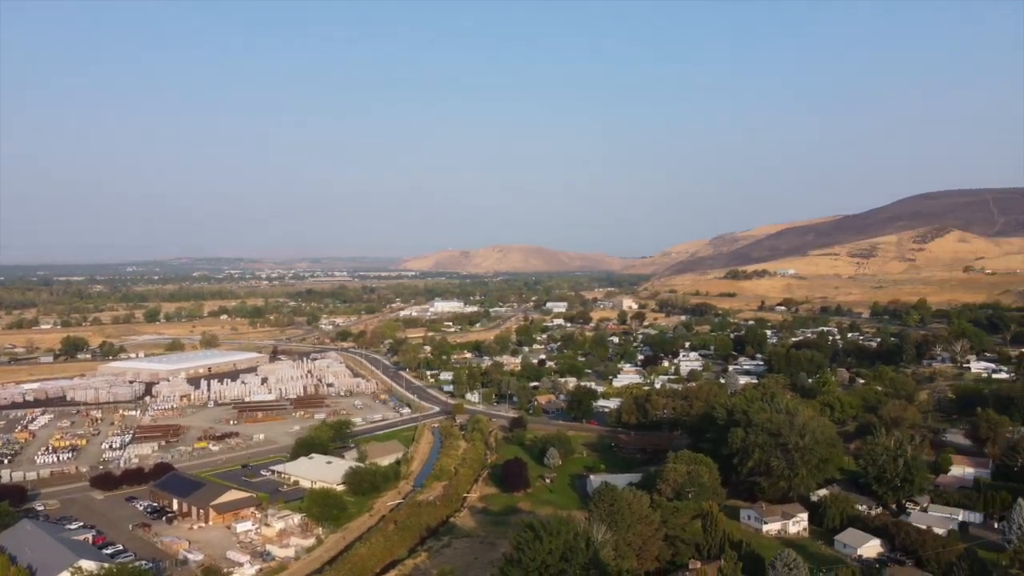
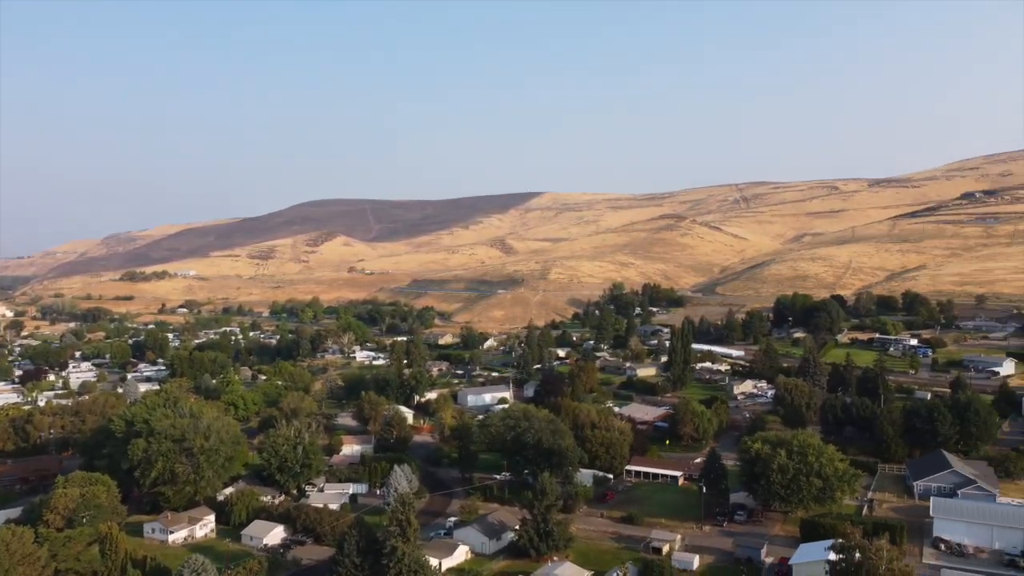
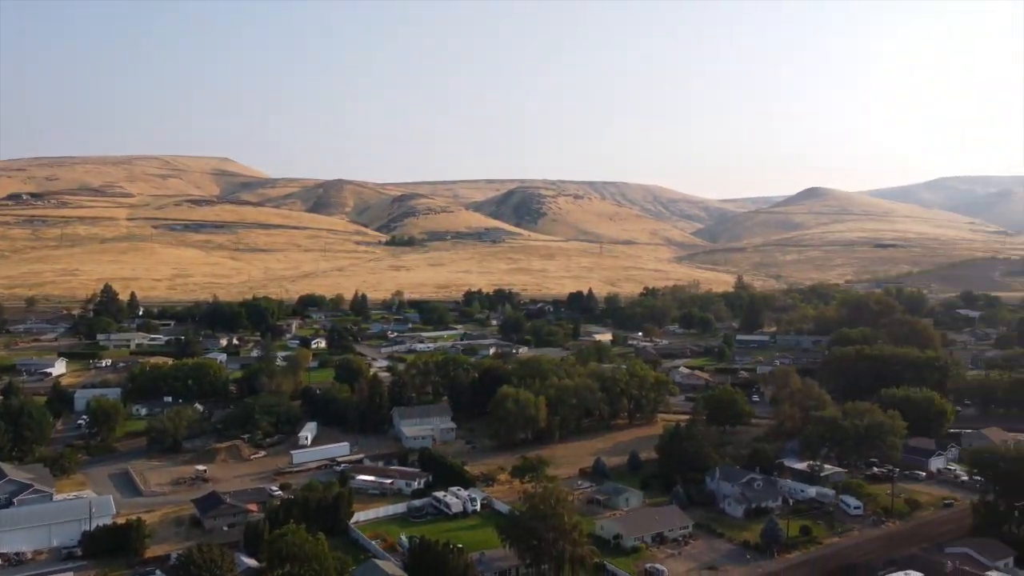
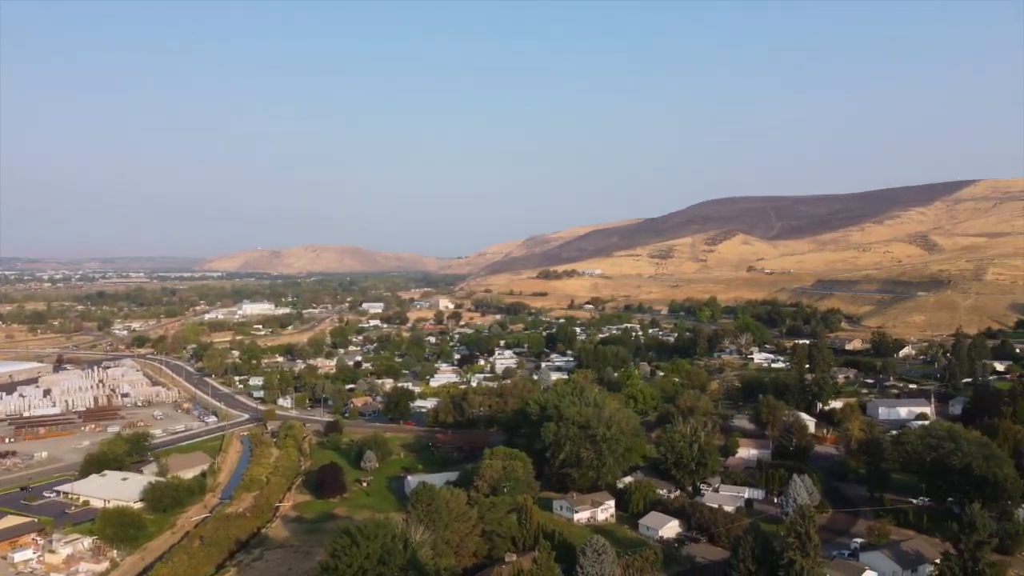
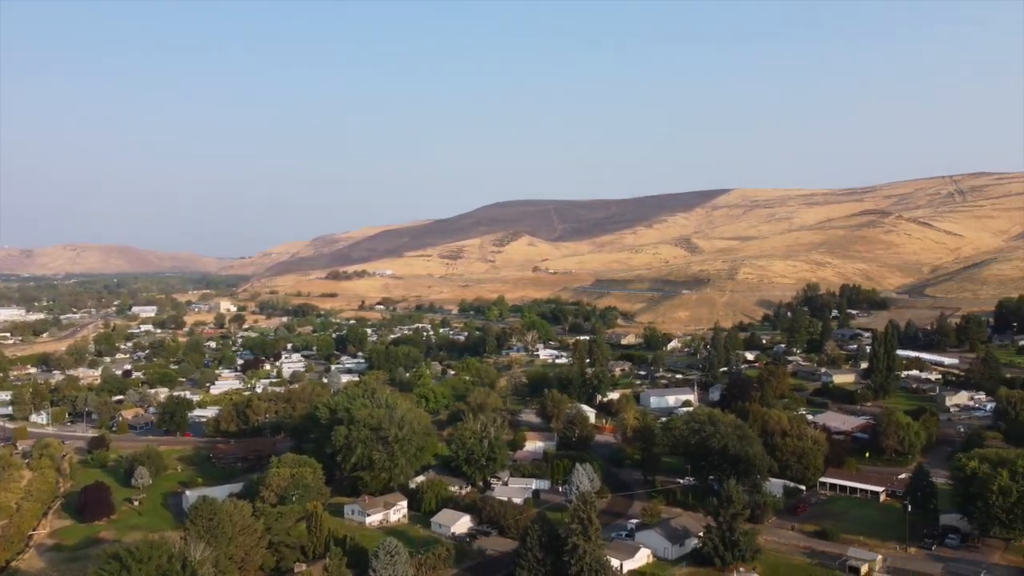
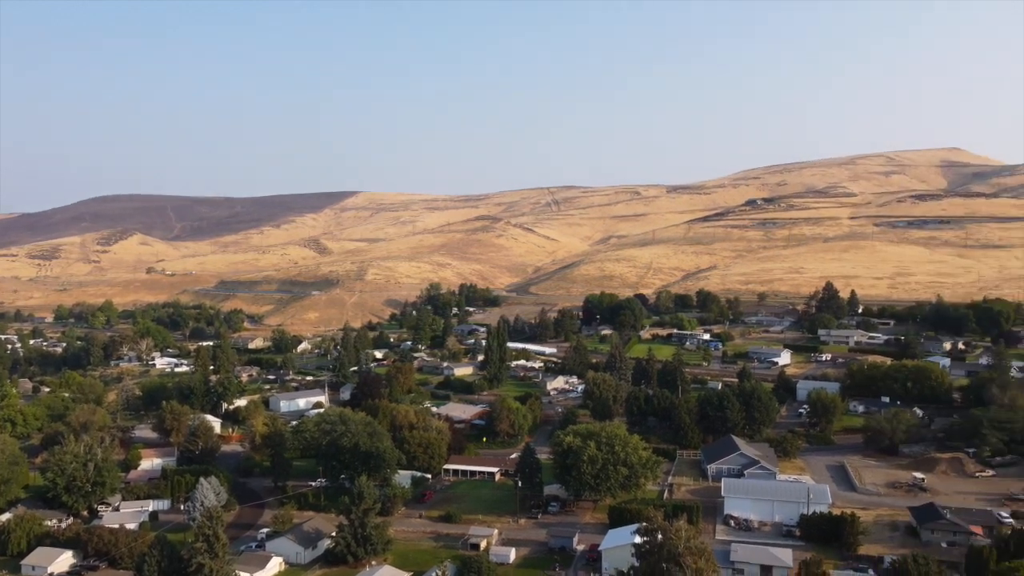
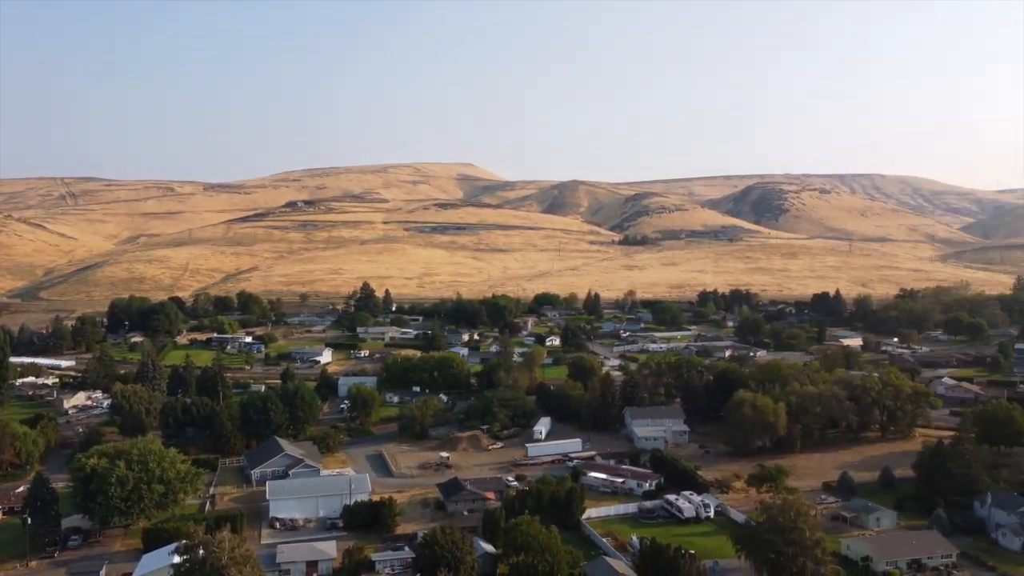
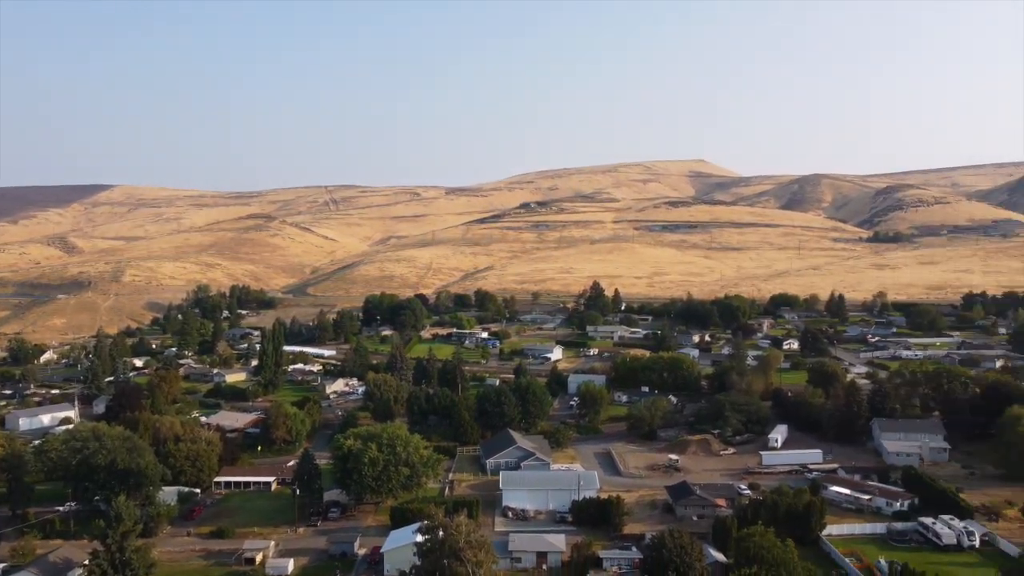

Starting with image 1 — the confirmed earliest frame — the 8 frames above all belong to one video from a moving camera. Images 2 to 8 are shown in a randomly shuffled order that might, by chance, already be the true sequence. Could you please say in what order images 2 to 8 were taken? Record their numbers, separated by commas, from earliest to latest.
4, 5, 2, 6, 8, 7, 3
